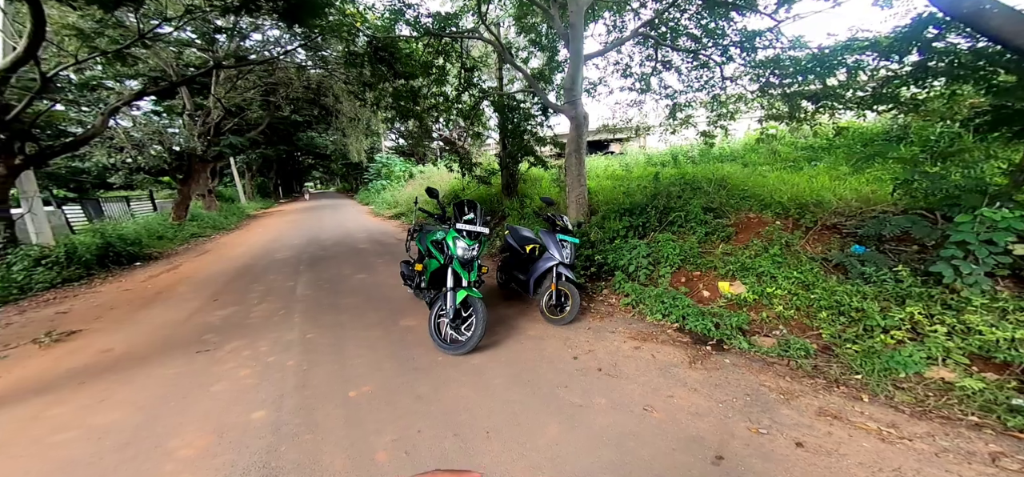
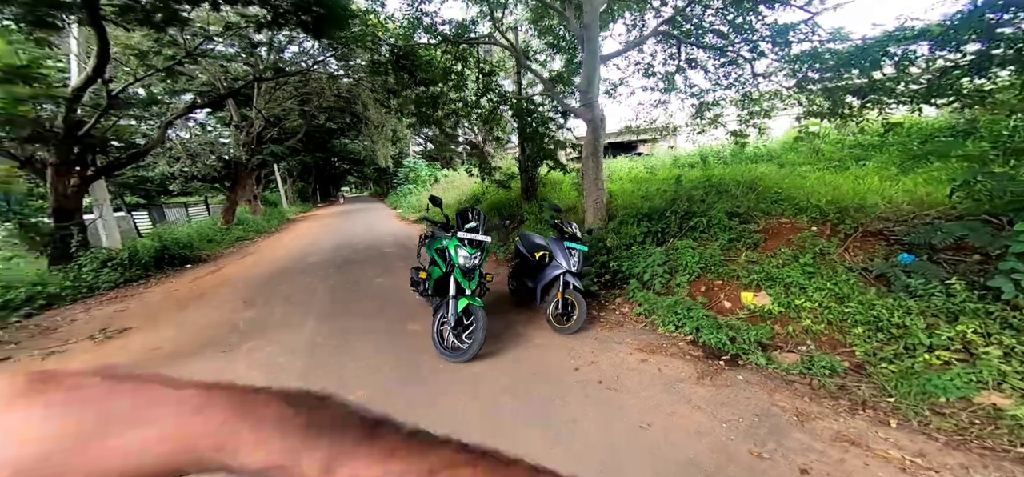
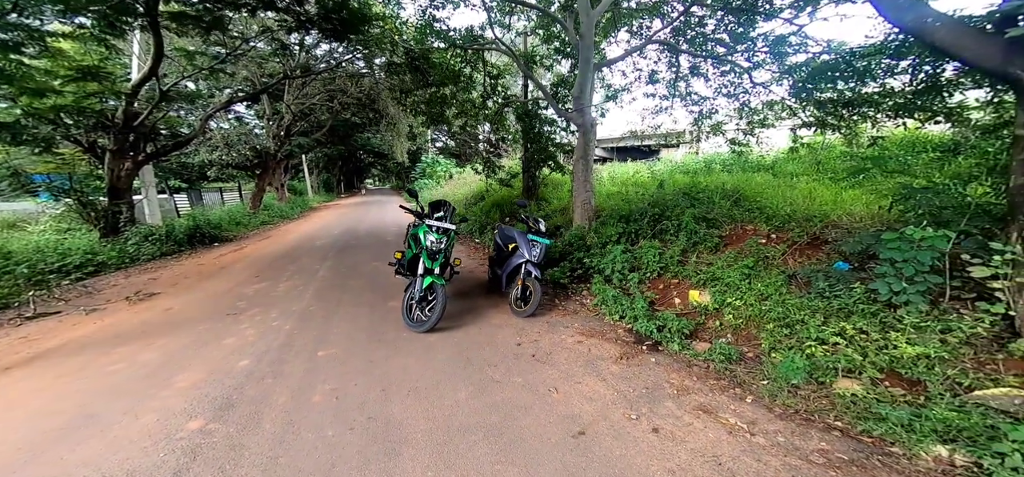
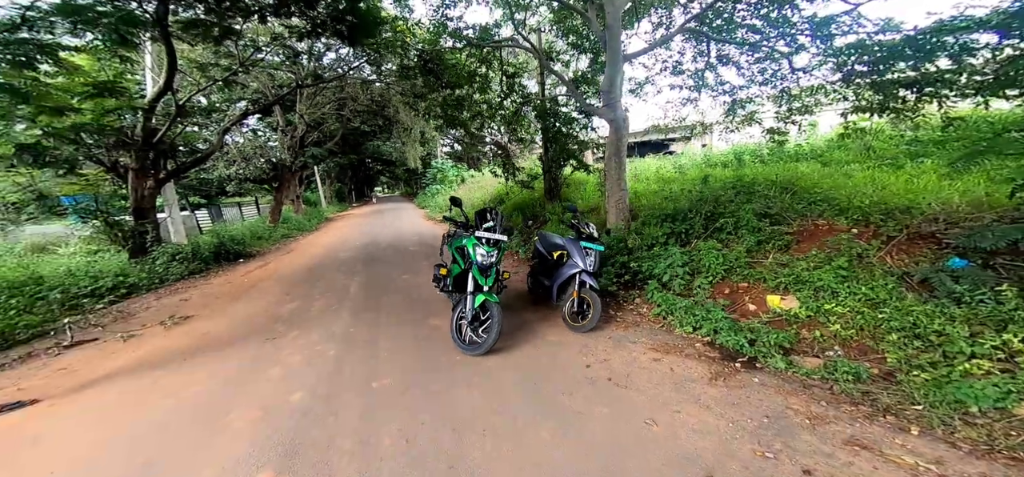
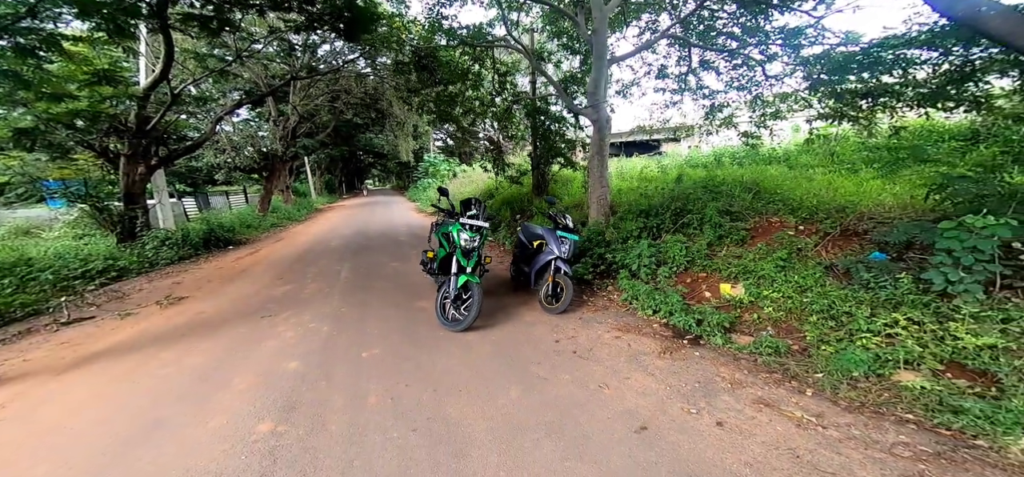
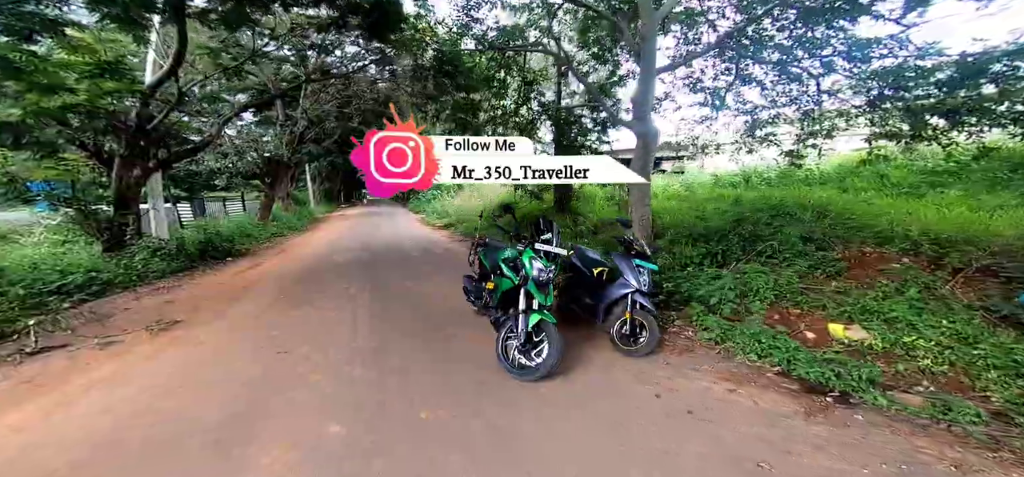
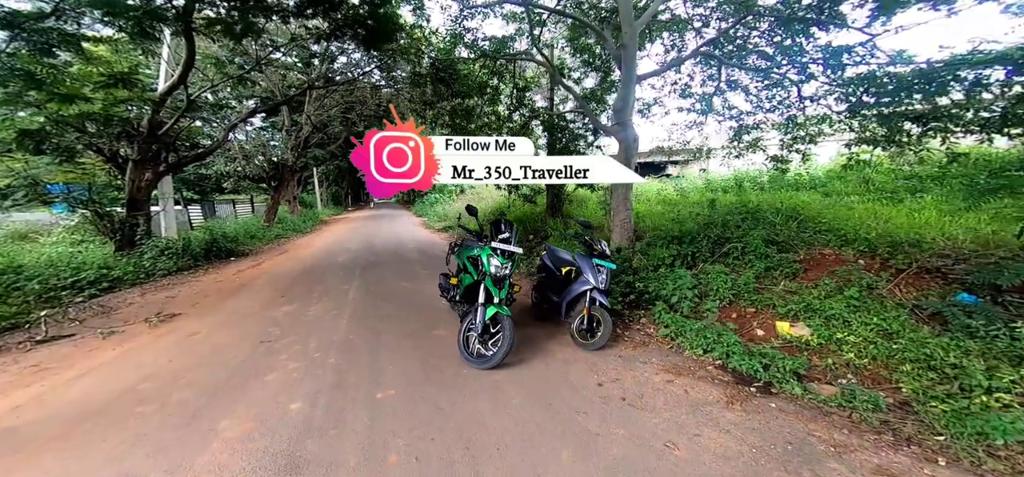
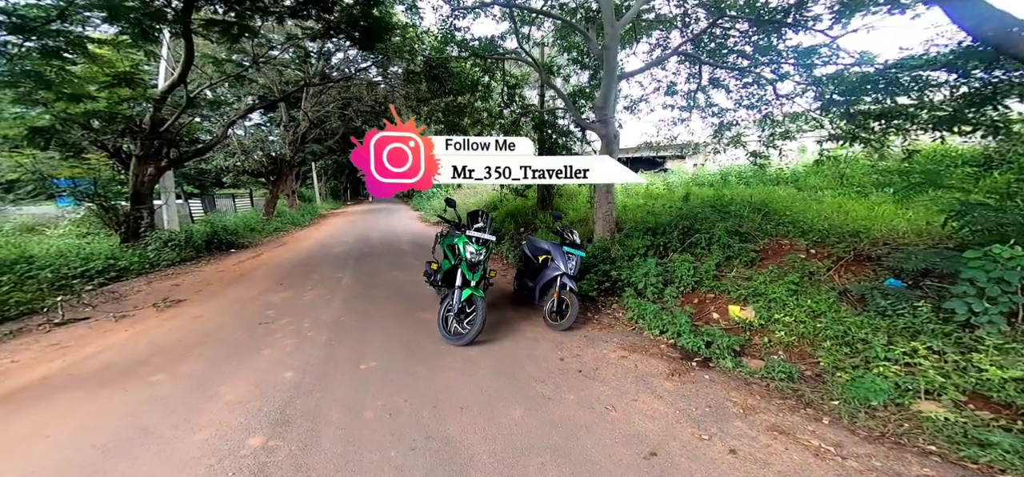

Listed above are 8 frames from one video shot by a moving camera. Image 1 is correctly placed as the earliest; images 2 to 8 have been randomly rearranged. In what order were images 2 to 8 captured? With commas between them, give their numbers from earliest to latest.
2, 4, 5, 3, 8, 7, 6
